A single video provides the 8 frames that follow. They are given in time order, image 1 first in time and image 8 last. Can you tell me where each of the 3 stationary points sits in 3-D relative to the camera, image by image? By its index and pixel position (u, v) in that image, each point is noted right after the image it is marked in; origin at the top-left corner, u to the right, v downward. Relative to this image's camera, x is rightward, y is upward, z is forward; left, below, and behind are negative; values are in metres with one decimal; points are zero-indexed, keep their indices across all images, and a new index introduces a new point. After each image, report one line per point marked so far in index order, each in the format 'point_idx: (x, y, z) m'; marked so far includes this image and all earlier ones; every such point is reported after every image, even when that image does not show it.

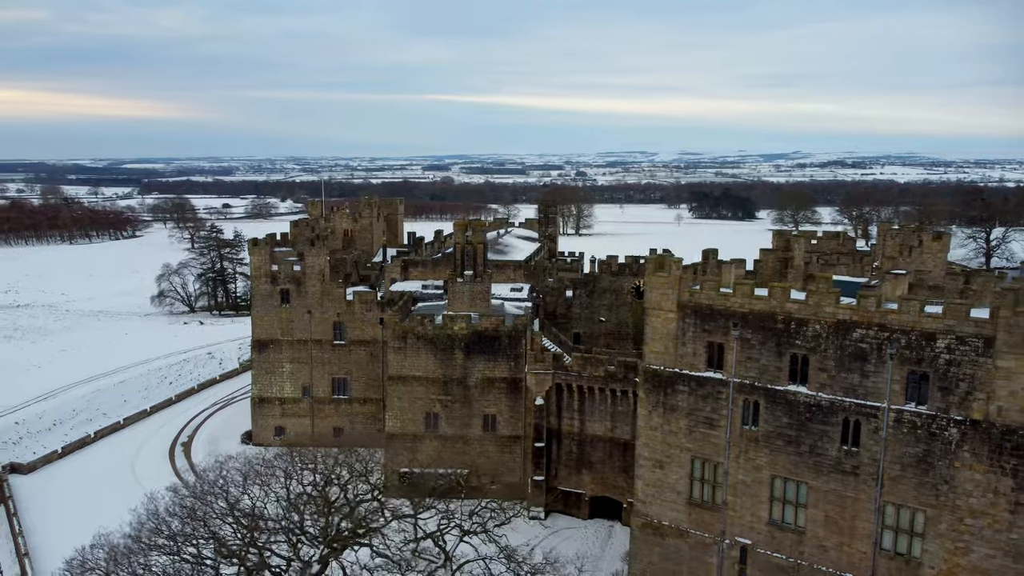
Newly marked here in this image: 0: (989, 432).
0: (+12.3, -3.7, +19.7) m
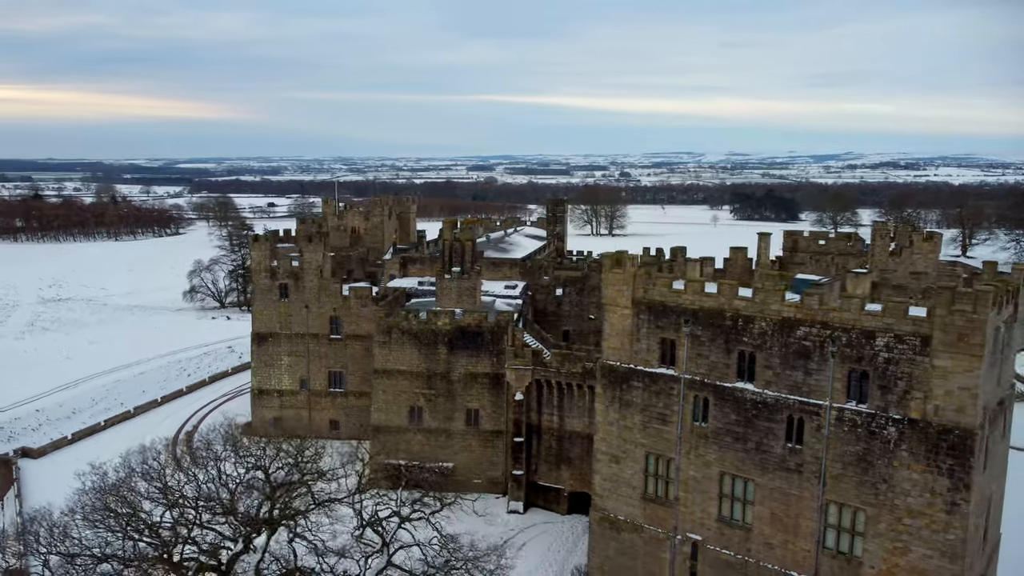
0: (+10.6, -3.7, +19.5) m
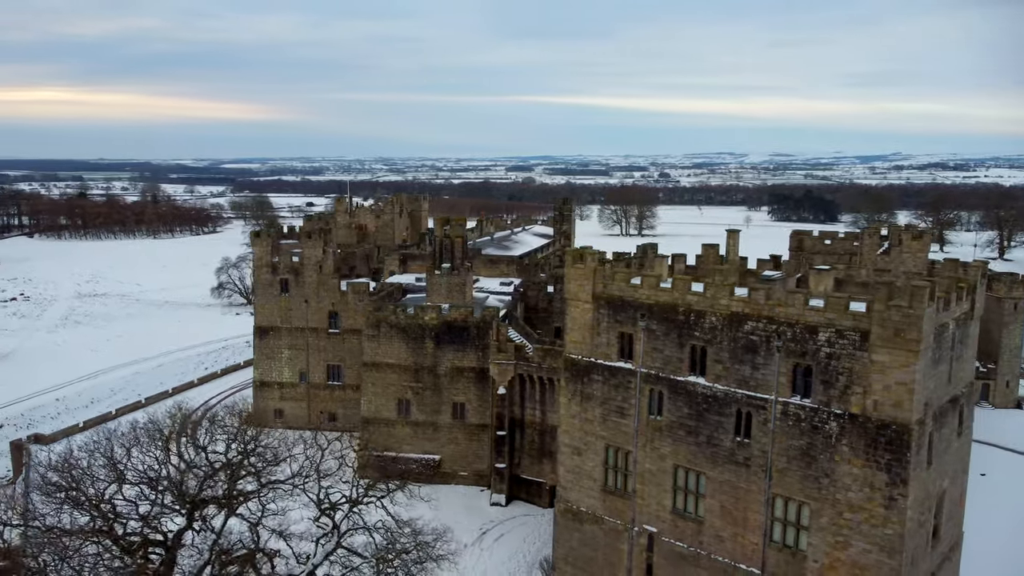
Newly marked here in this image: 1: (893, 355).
0: (+9.1, -3.6, +19.6) m
1: (+9.5, -1.7, +19.0) m
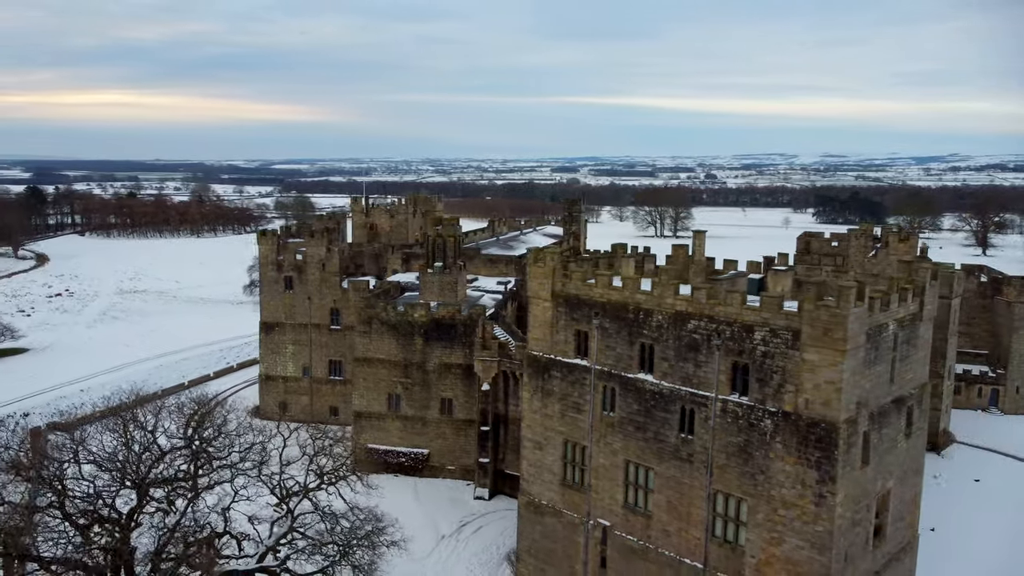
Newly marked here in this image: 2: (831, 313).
0: (+7.4, -3.6, +19.9) m
1: (+7.8, -1.7, +19.3) m
2: (+7.9, -0.6, +19.0) m
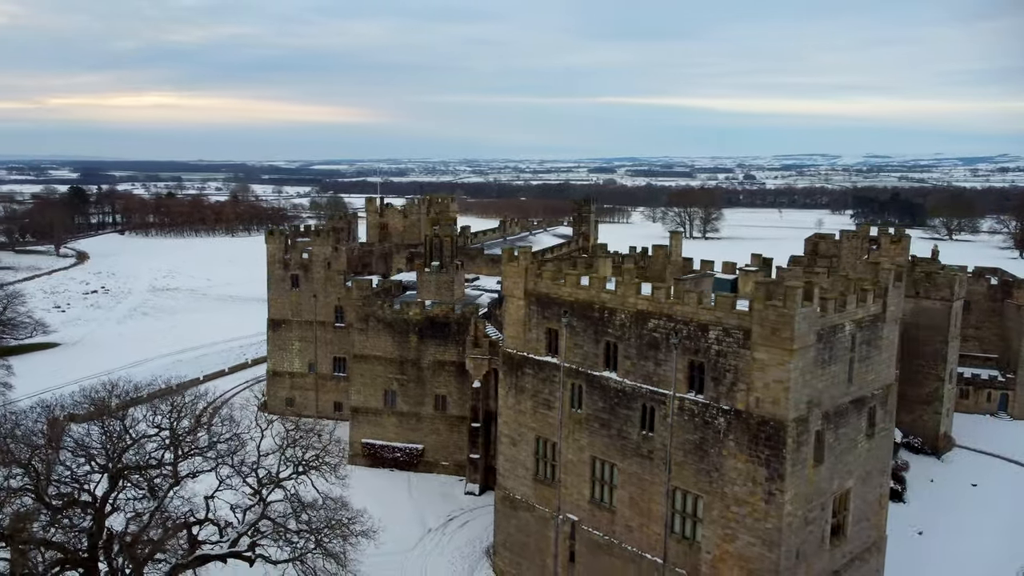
0: (+6.2, -3.6, +20.2) m
1: (+6.6, -1.7, +19.5) m
2: (+6.7, -0.6, +19.2) m
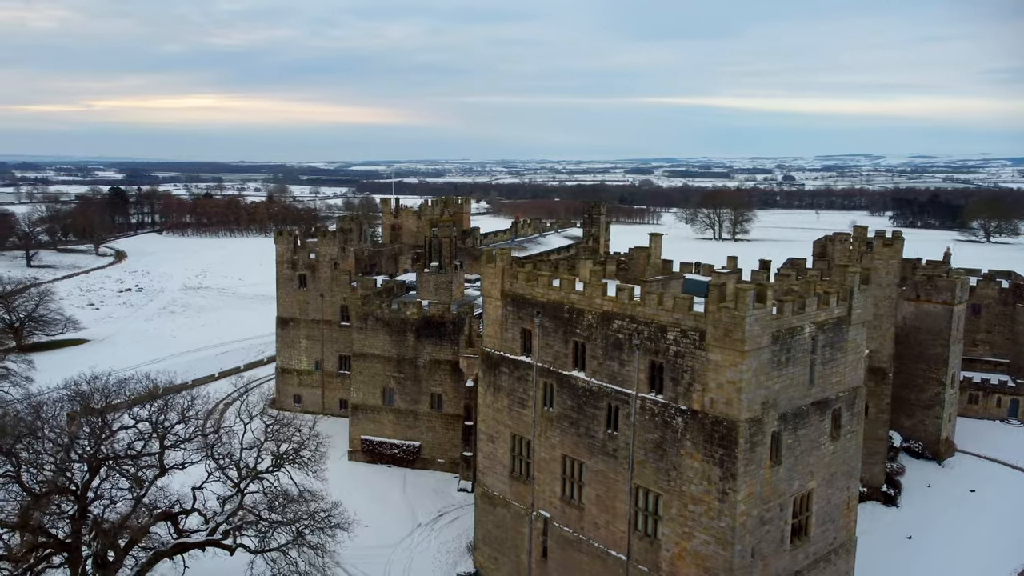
0: (+5.1, -3.6, +20.5) m
1: (+5.5, -1.7, +19.8) m
2: (+5.6, -0.7, +19.5) m
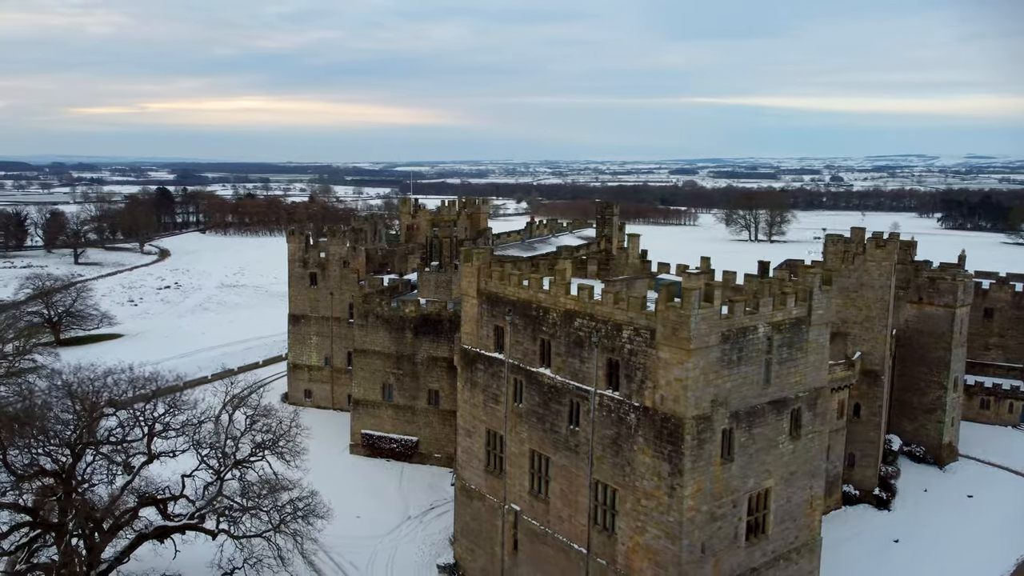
0: (+3.9, -3.6, +20.9) m
1: (+4.3, -1.7, +20.3) m
2: (+4.3, -0.7, +19.9) m
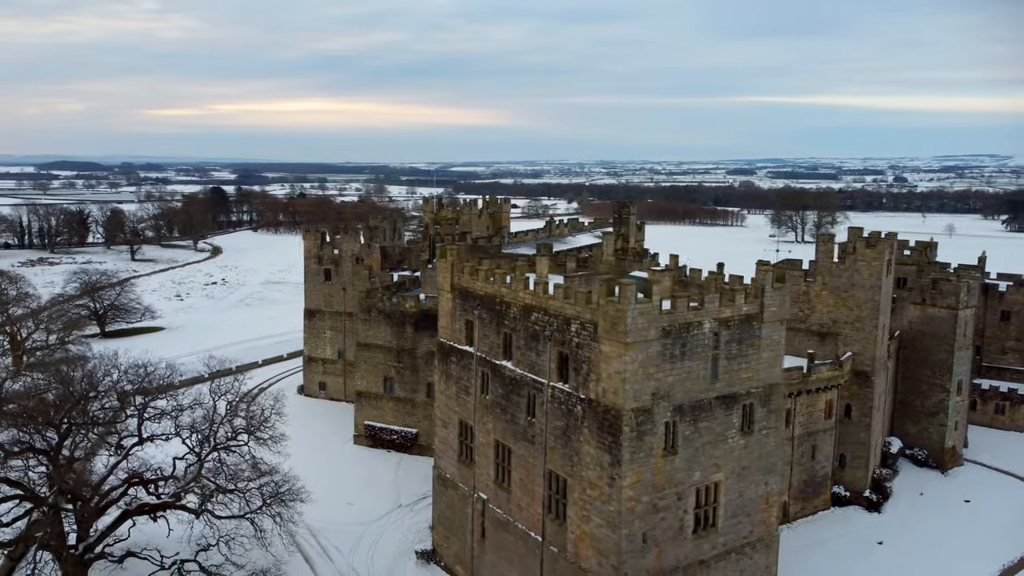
0: (+2.4, -3.5, +21.5) m
1: (+2.7, -1.6, +20.8) m
2: (+2.8, -0.5, +20.5) m
